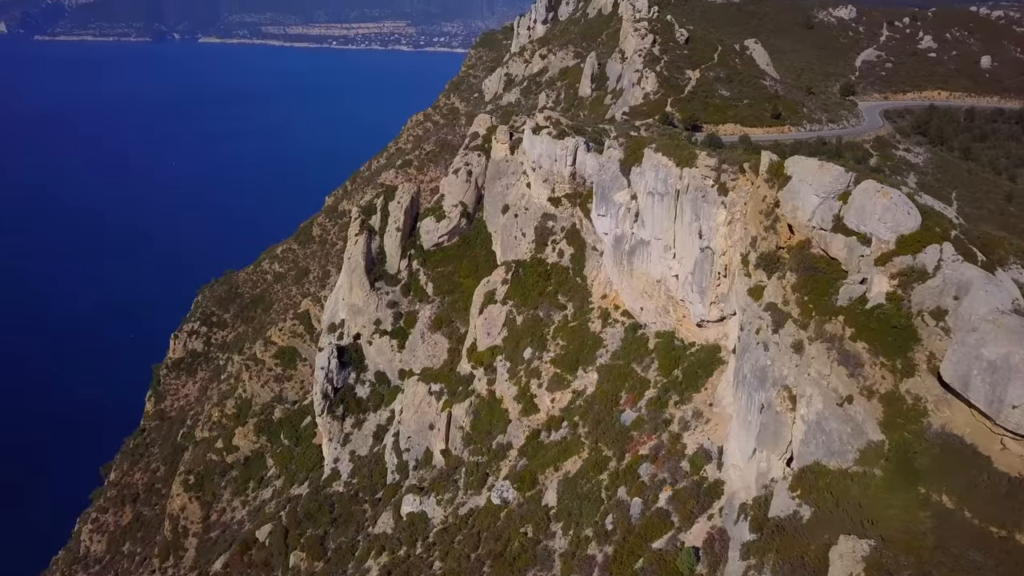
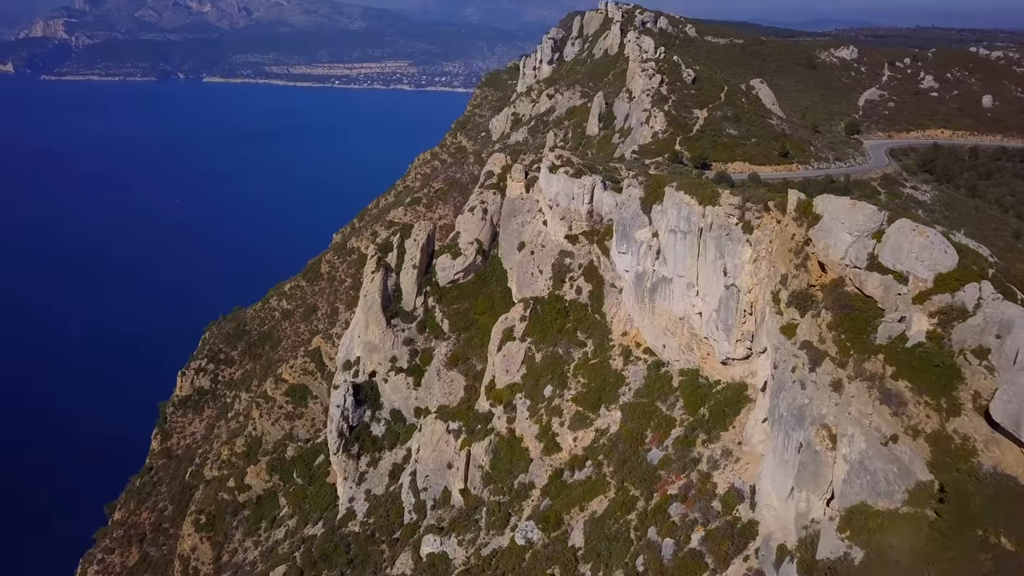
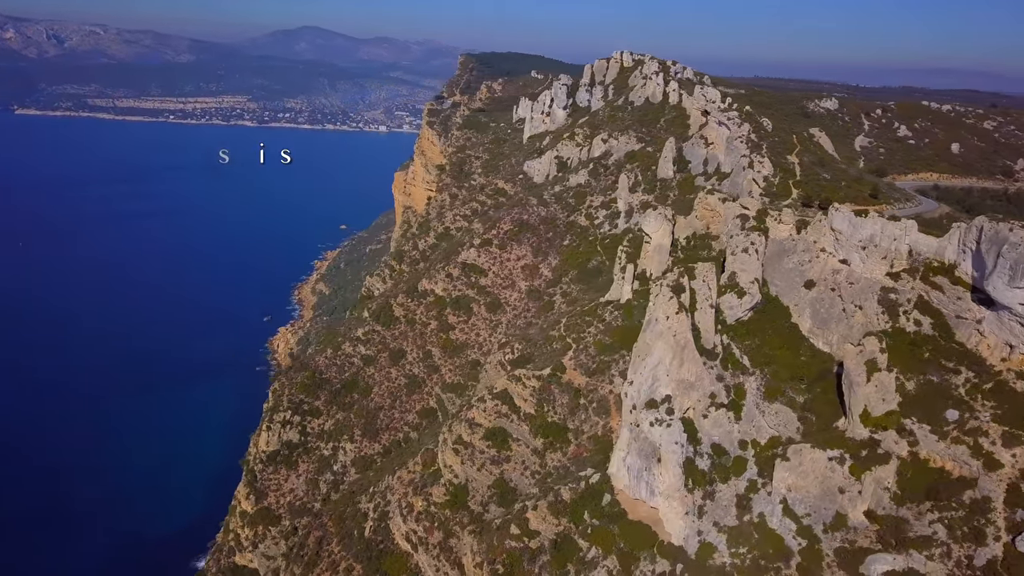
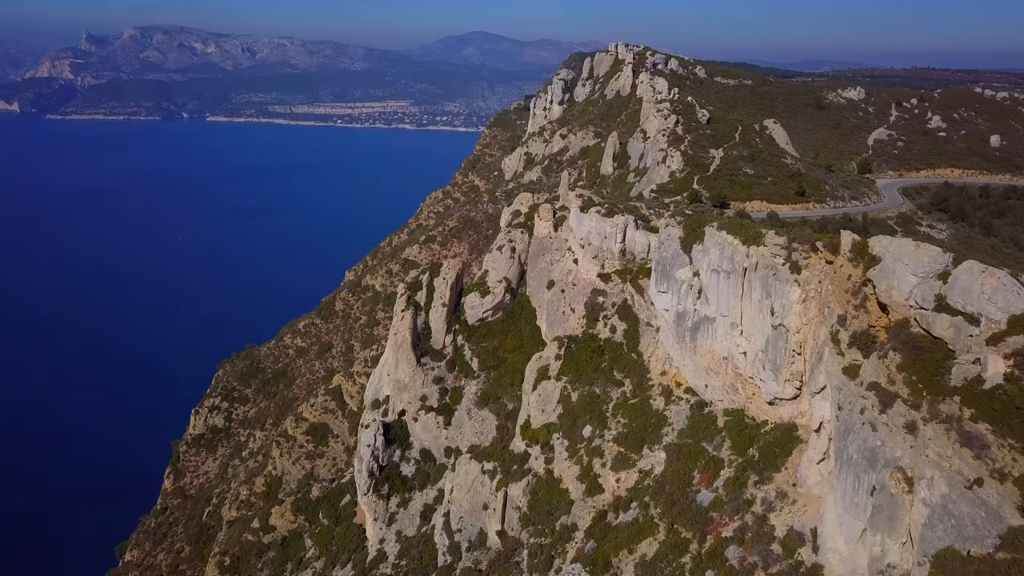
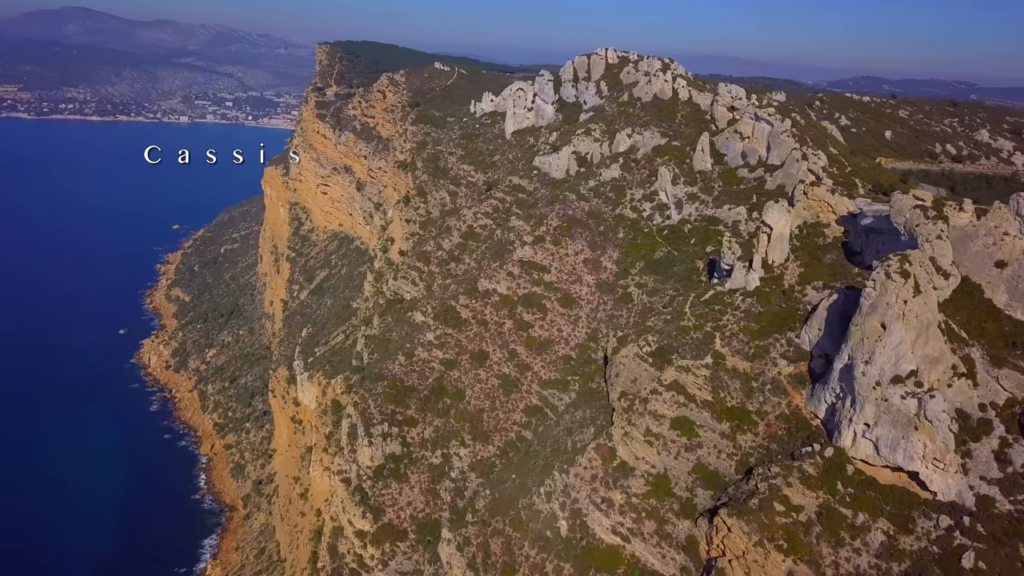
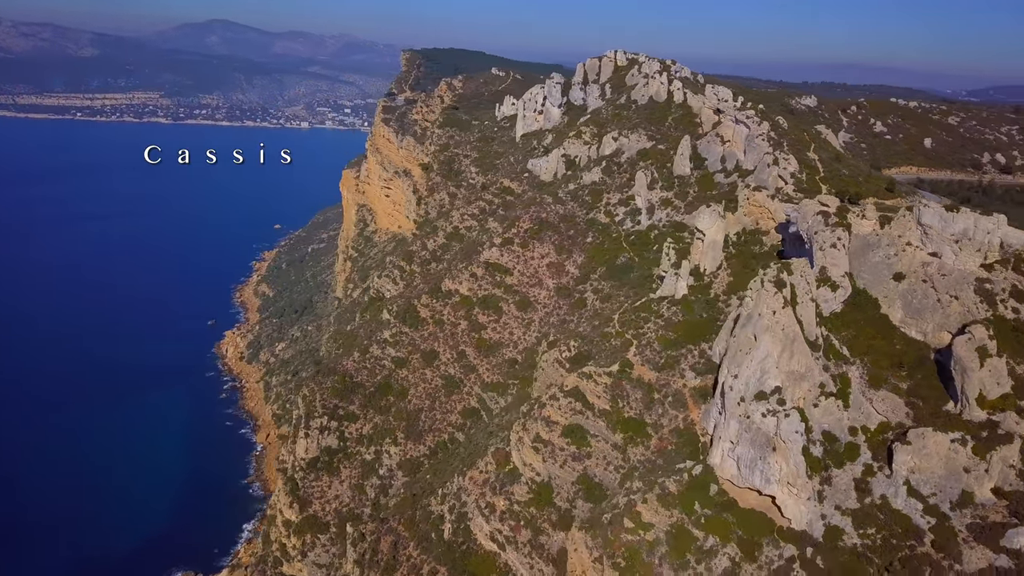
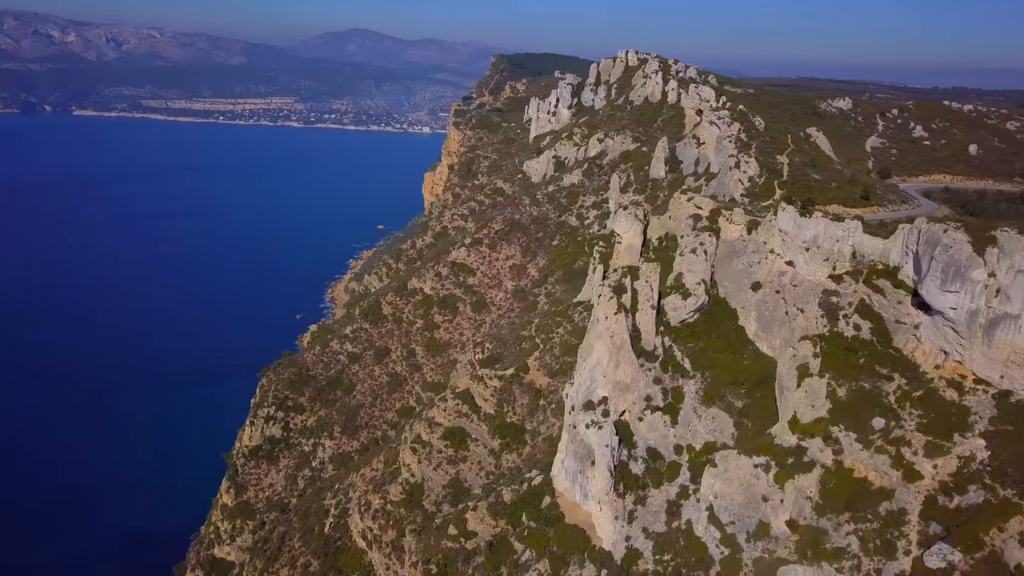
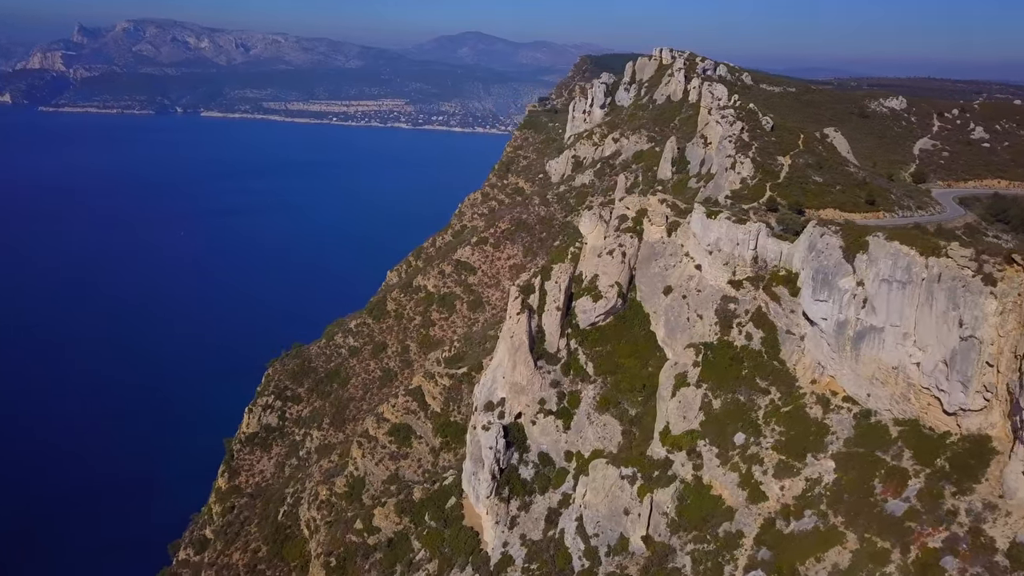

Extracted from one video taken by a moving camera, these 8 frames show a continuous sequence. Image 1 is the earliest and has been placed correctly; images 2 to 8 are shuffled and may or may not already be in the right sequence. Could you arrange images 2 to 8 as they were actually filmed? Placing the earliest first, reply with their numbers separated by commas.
2, 4, 8, 7, 3, 6, 5
